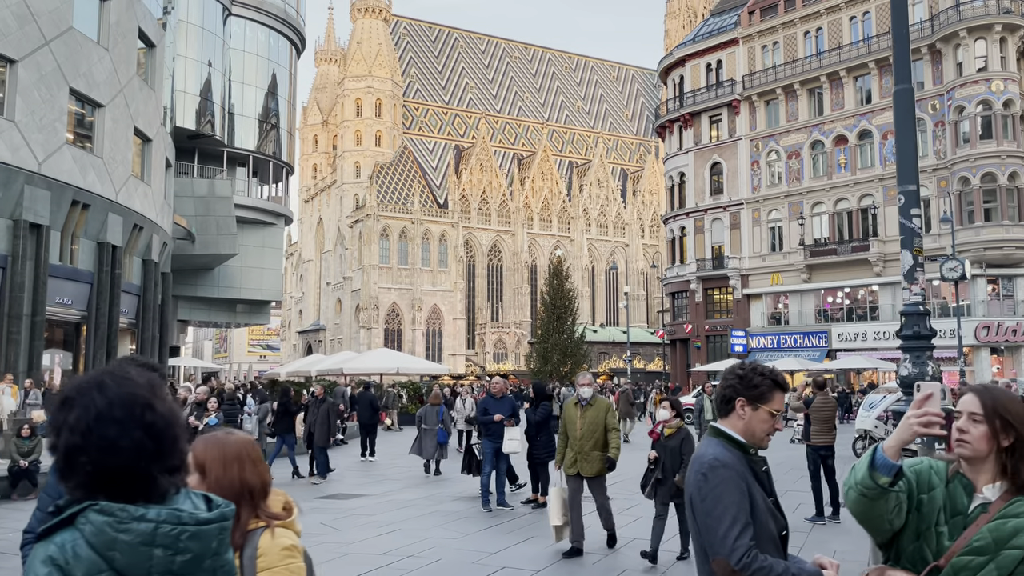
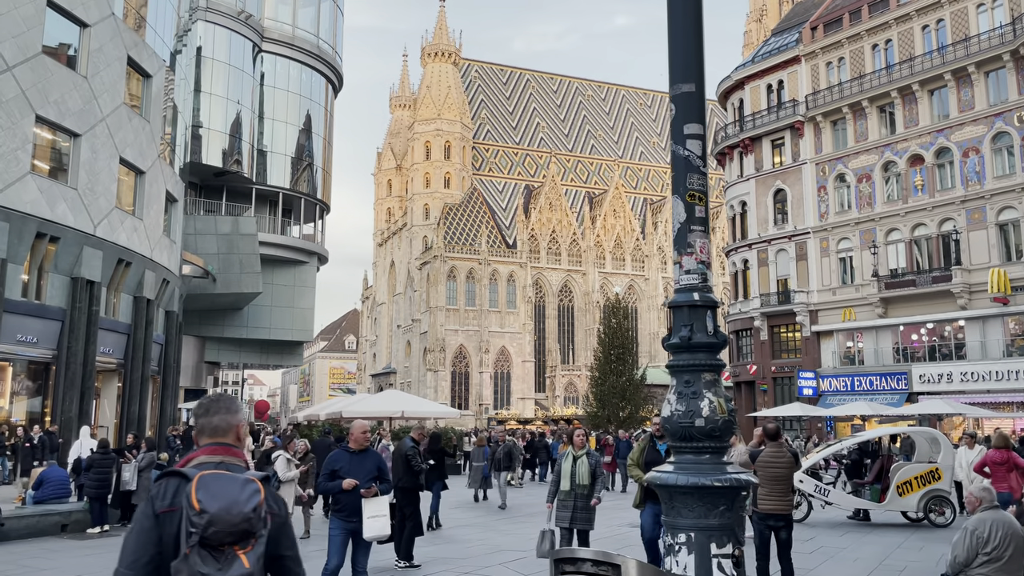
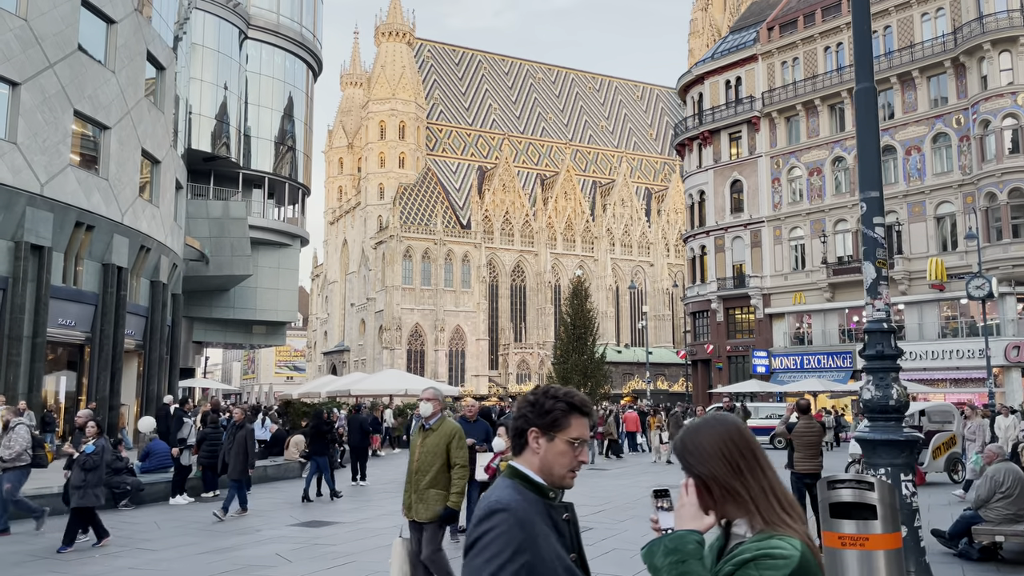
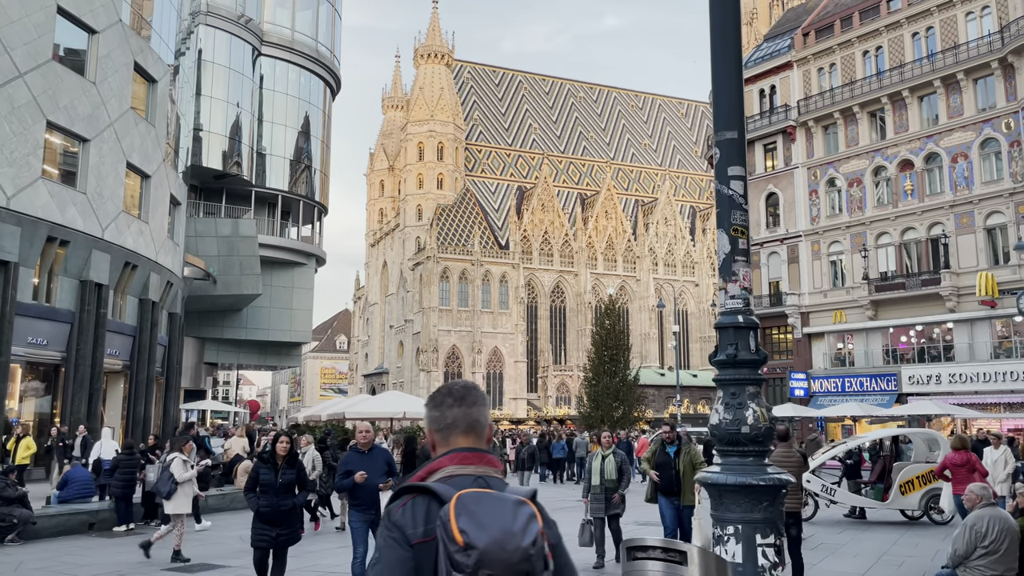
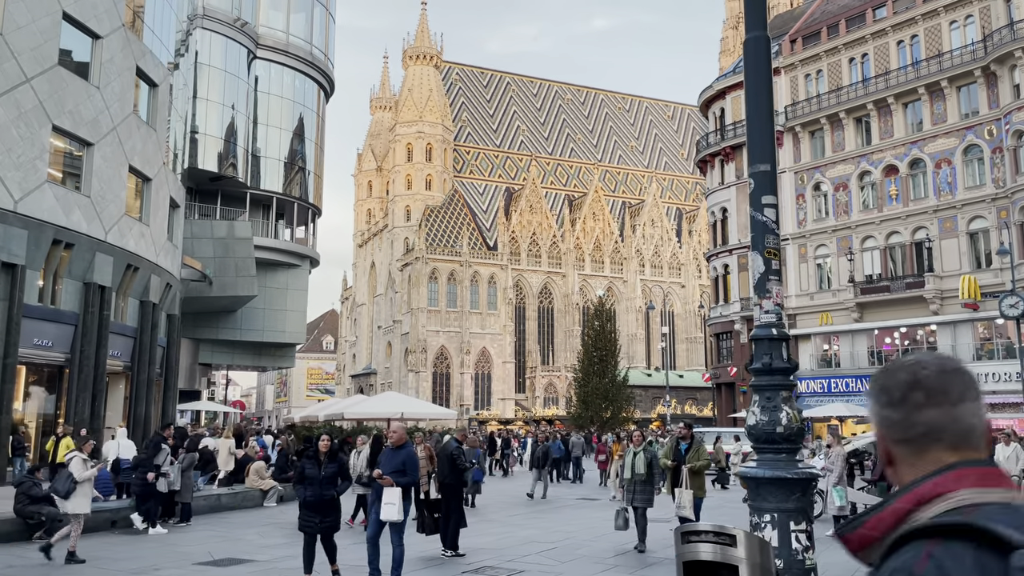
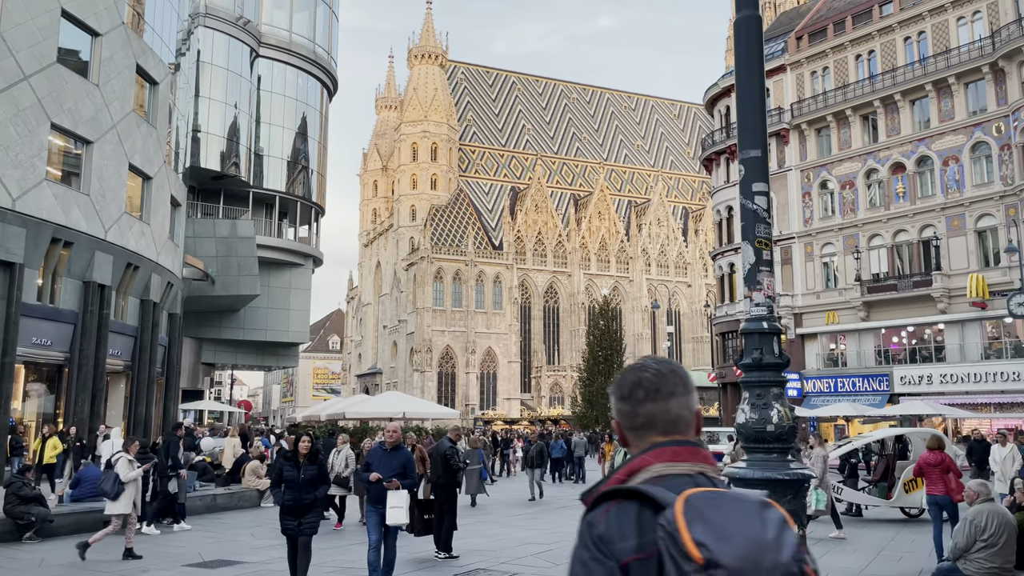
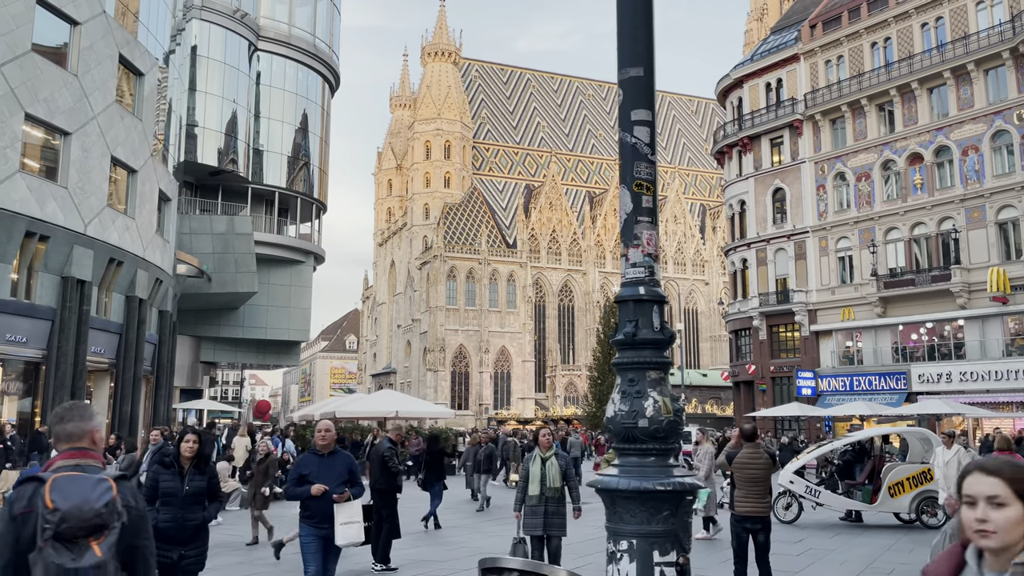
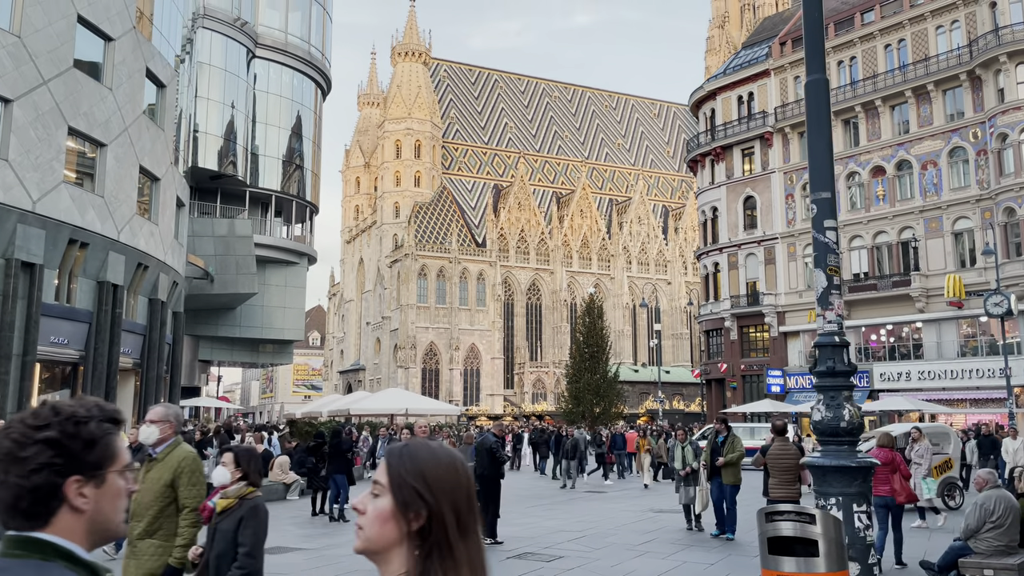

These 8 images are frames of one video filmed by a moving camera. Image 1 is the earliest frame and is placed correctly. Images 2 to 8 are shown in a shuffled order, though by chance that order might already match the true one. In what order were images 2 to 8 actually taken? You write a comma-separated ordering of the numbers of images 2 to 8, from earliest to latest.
3, 8, 5, 6, 4, 2, 7
